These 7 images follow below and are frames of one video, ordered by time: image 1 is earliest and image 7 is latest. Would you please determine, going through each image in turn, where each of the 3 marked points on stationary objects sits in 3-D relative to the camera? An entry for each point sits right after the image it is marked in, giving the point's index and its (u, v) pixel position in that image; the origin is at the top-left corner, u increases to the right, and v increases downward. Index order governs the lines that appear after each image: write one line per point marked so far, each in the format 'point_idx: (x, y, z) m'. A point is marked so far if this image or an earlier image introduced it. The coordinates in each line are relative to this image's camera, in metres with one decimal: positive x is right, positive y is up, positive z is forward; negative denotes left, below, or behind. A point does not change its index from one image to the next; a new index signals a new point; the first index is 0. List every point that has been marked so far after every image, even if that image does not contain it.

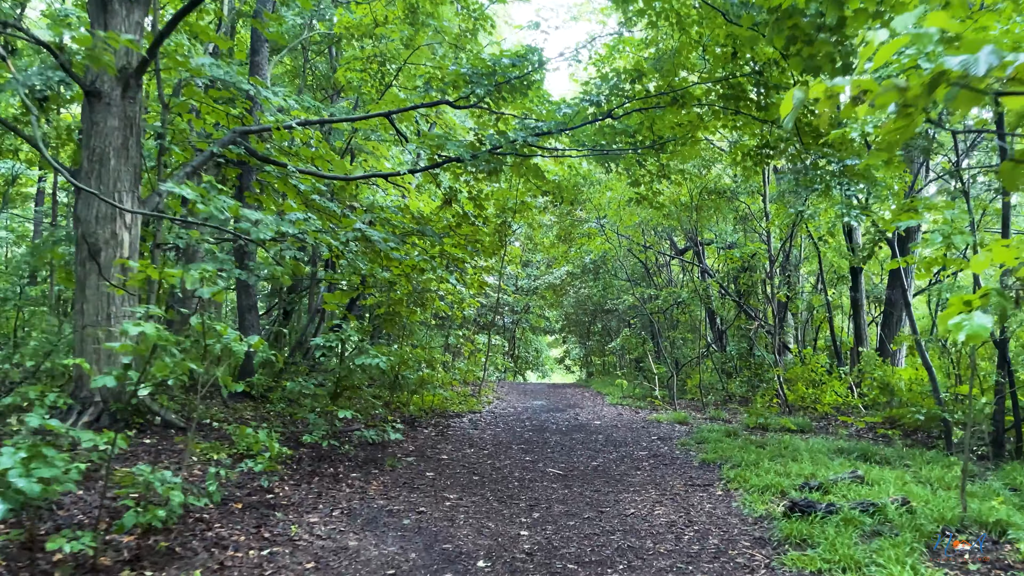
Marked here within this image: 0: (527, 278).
0: (+0.3, +0.2, +16.0) m
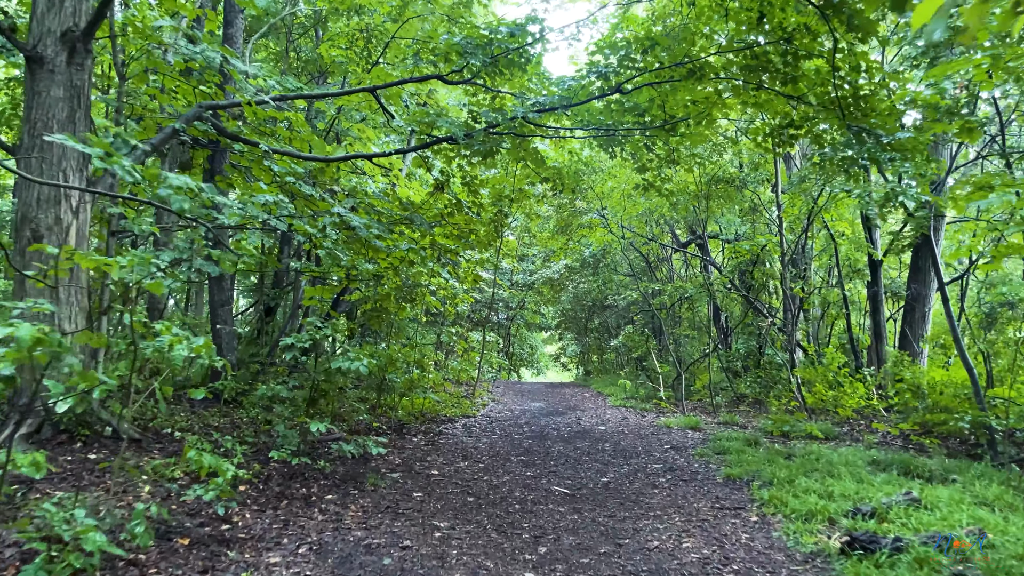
0: (+0.2, +0.3, +15.4) m
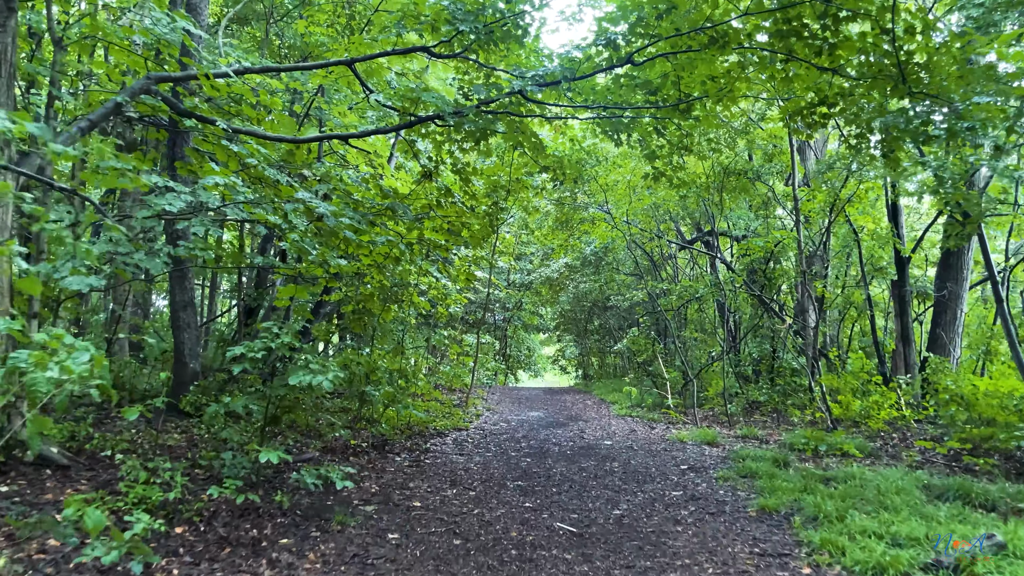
0: (+0.1, +0.3, +14.7) m
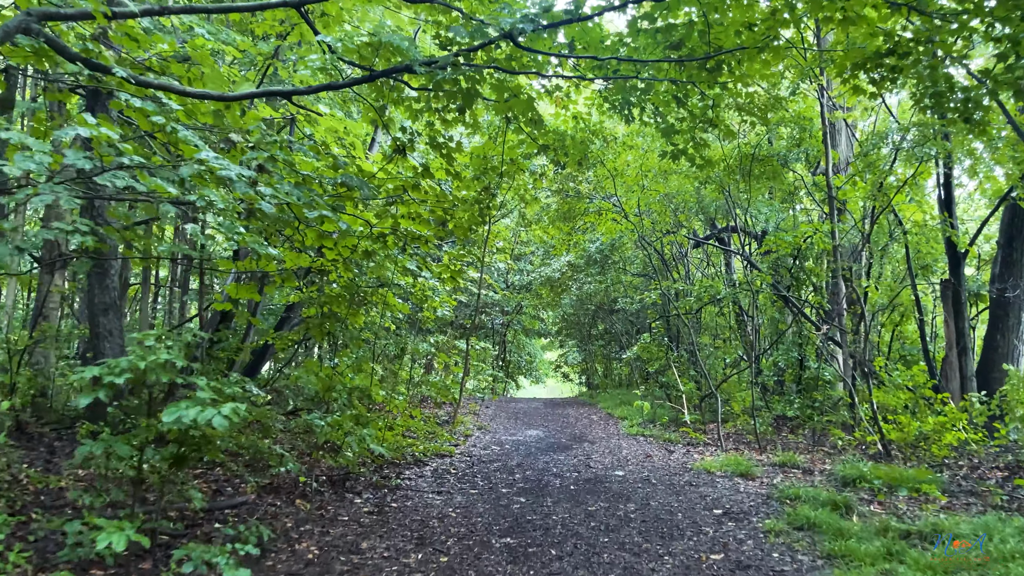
0: (+0.1, +0.3, +13.7) m
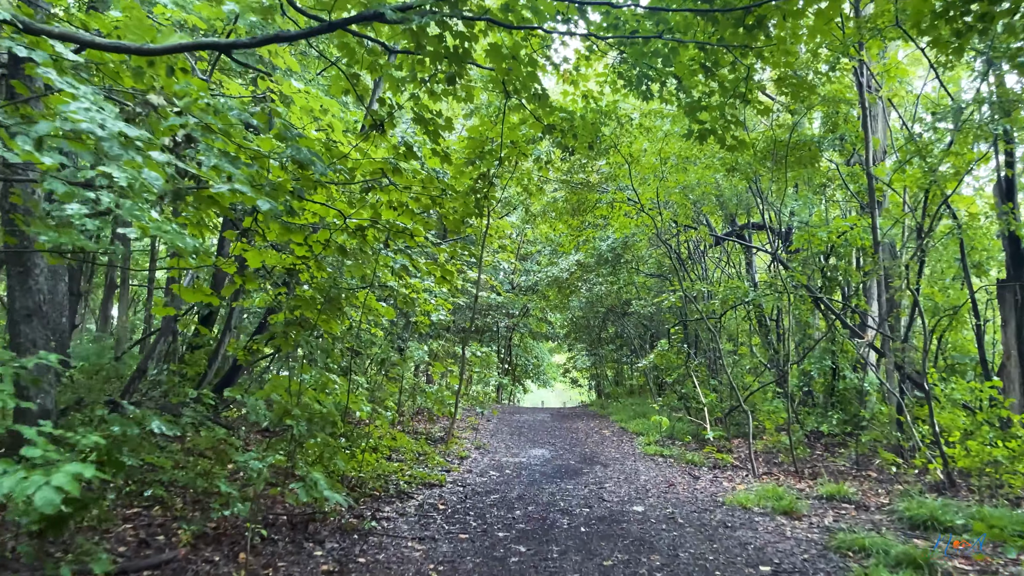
0: (+0.2, +0.2, +12.9) m
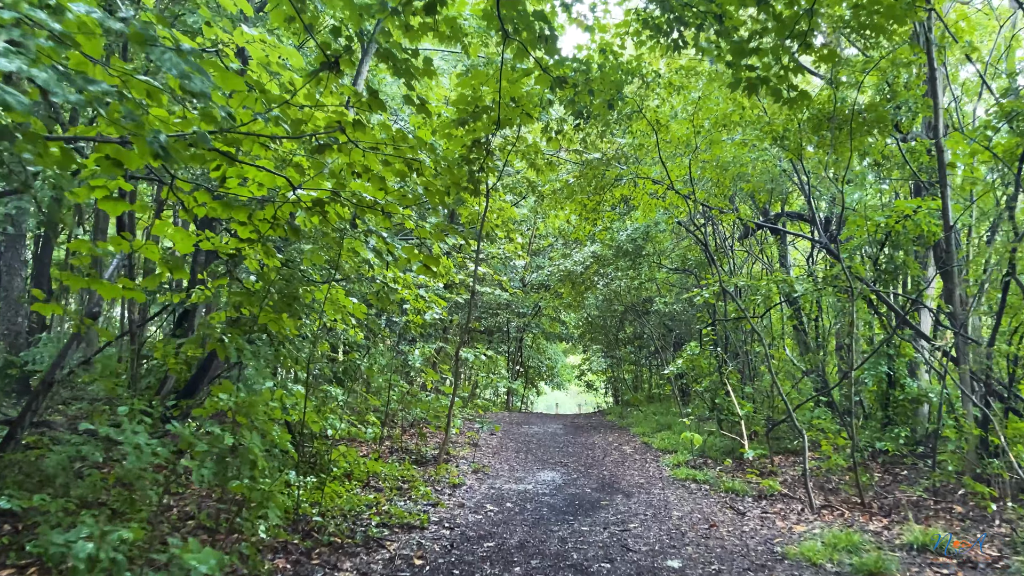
0: (+0.4, +0.3, +12.0) m
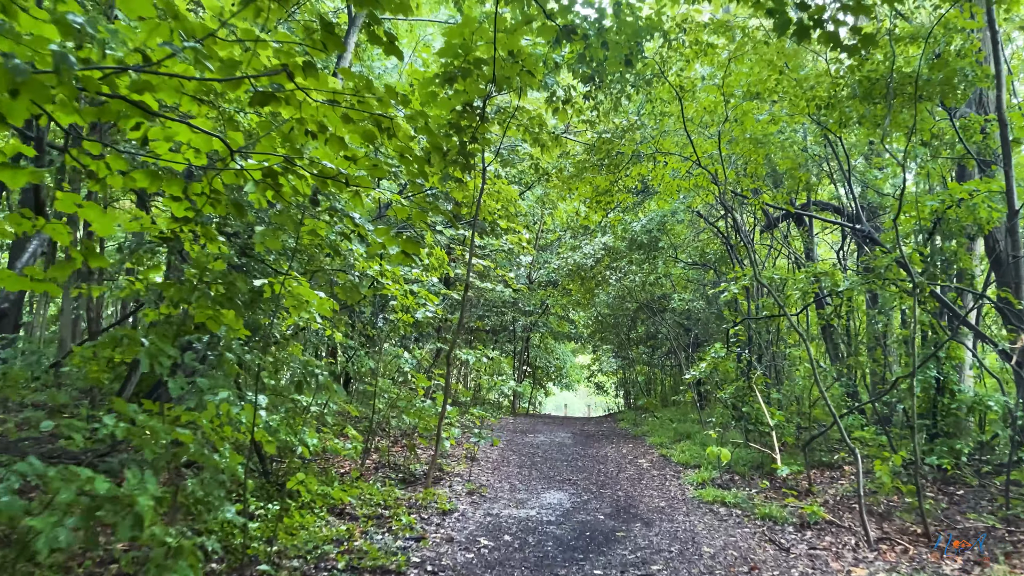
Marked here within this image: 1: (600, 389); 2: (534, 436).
0: (+0.4, +0.3, +11.3) m
1: (+2.1, -2.4, +19.6) m
2: (+0.2, -1.4, +8.0) m
